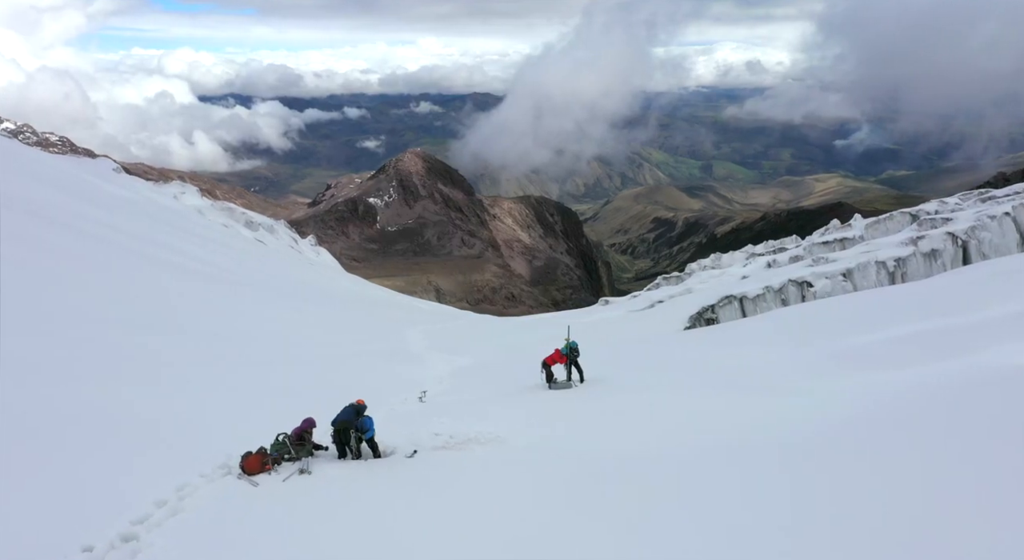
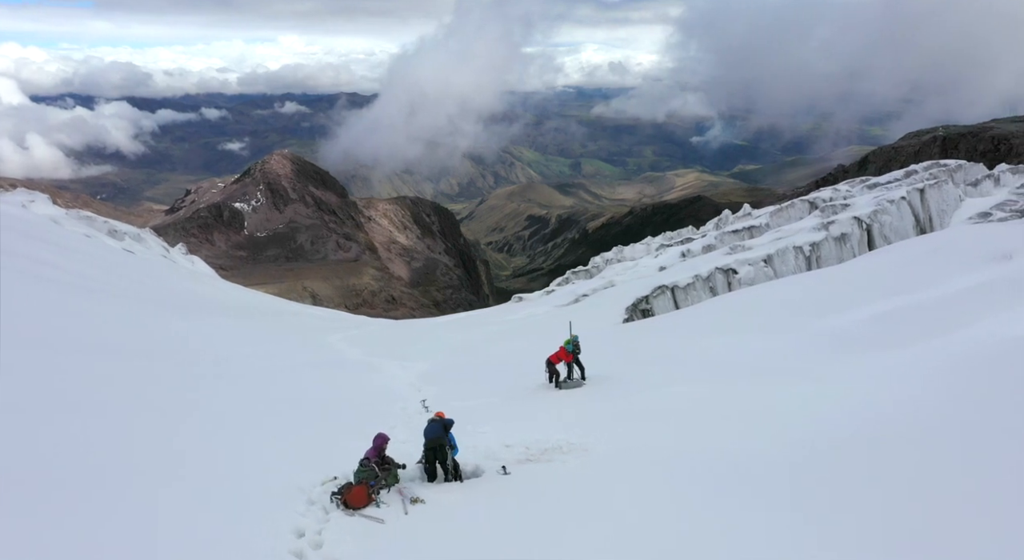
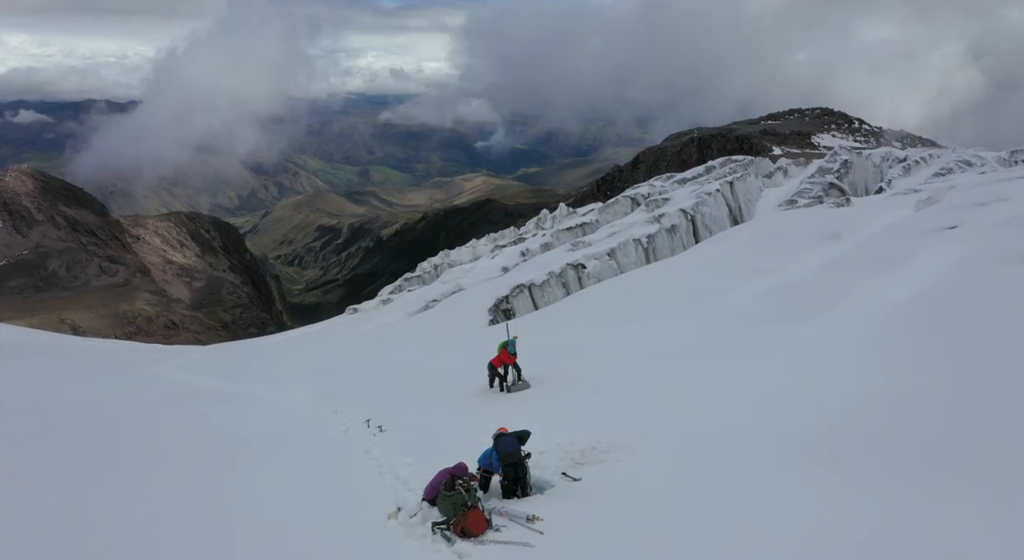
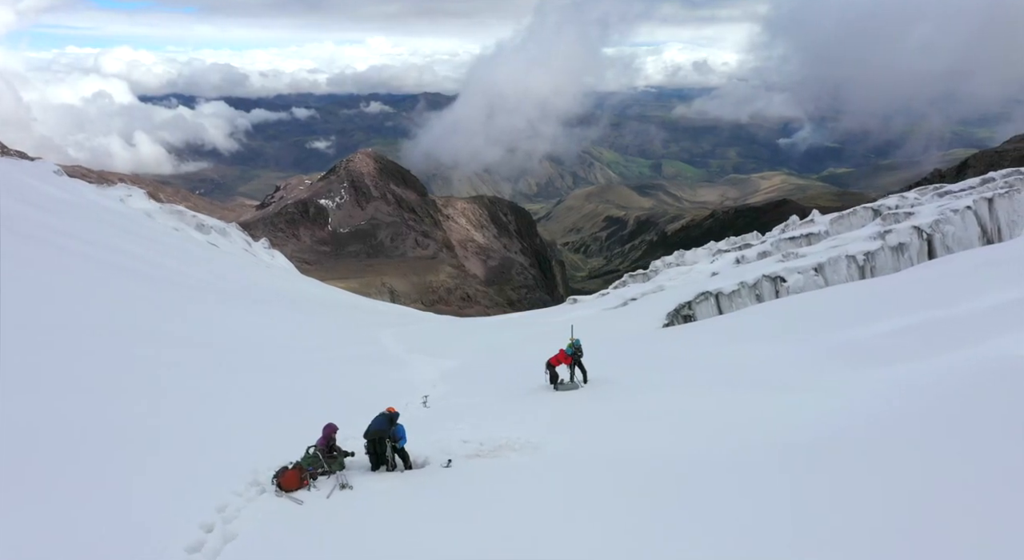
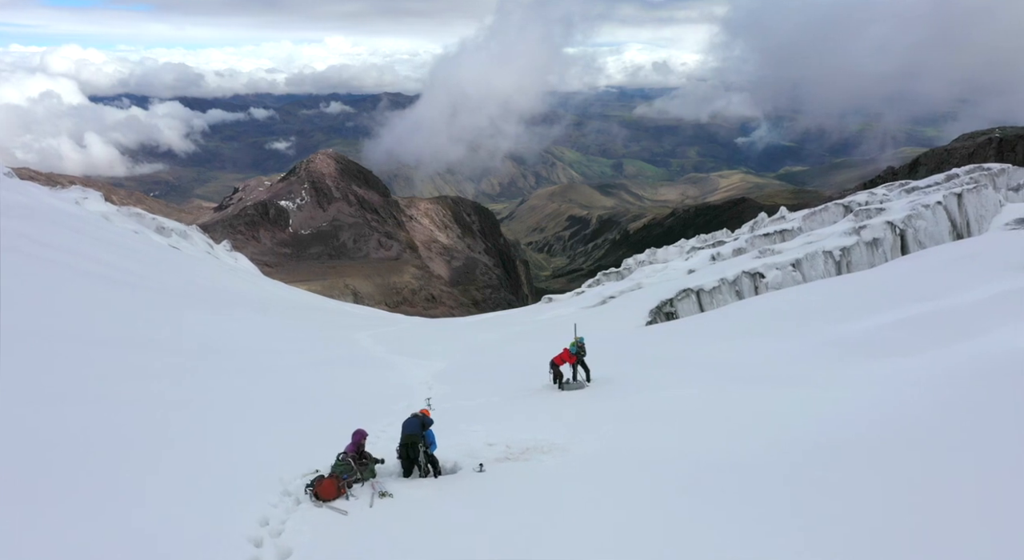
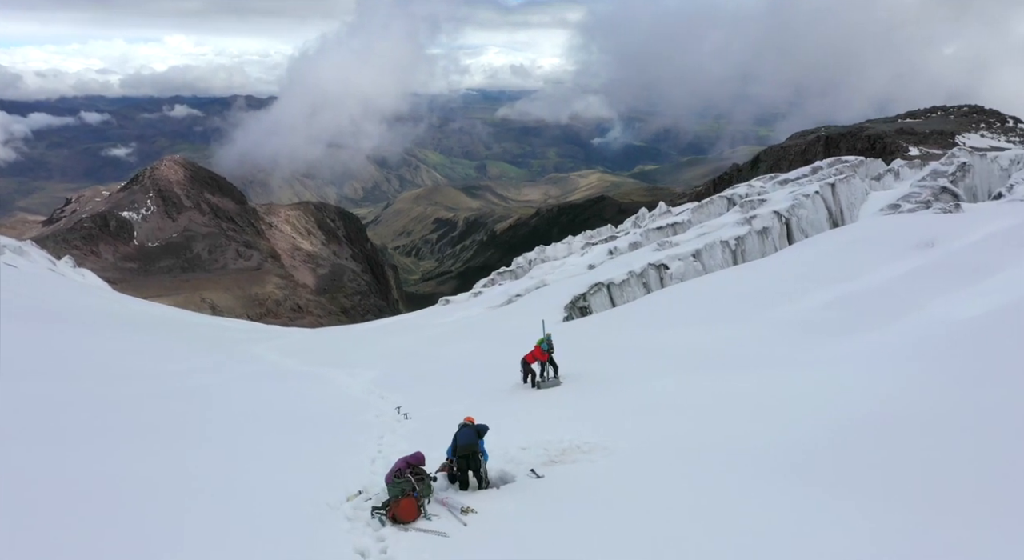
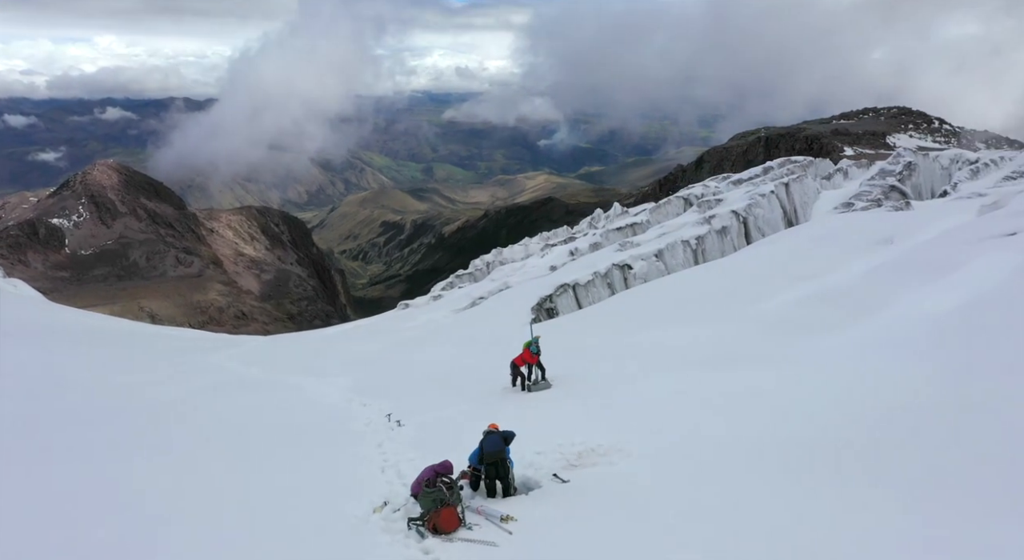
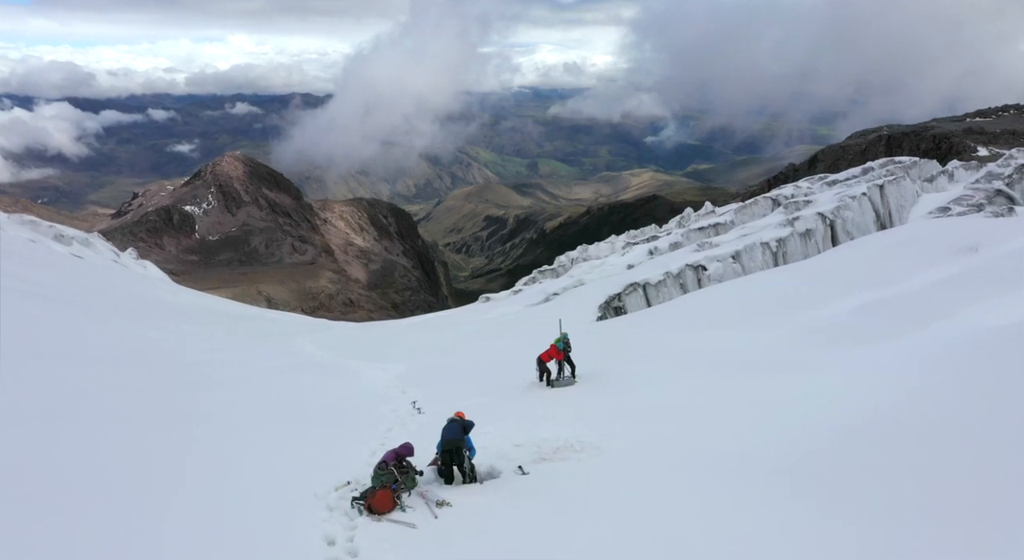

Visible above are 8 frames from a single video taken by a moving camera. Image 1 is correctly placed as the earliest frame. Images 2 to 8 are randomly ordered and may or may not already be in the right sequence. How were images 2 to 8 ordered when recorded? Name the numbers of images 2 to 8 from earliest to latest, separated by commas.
4, 5, 2, 8, 6, 7, 3
